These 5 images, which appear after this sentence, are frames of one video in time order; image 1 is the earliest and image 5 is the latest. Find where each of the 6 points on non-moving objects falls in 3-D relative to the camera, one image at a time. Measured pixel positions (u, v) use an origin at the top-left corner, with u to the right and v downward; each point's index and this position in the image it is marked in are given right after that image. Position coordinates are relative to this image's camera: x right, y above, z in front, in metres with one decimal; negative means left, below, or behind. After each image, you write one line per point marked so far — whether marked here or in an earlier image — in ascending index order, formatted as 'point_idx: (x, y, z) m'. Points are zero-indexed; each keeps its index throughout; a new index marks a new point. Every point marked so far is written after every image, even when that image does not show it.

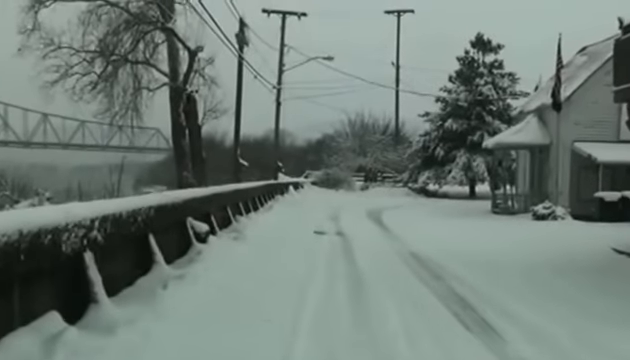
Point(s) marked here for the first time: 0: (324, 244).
0: (+0.2, -1.4, +19.3) m
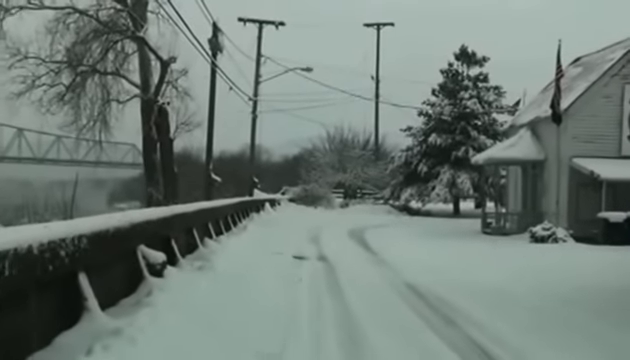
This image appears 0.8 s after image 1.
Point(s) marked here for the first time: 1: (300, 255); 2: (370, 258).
0: (-0.2, -1.8, +17.0) m
1: (-0.3, -1.6, +19.4) m
2: (+1.3, -1.8, +19.9) m
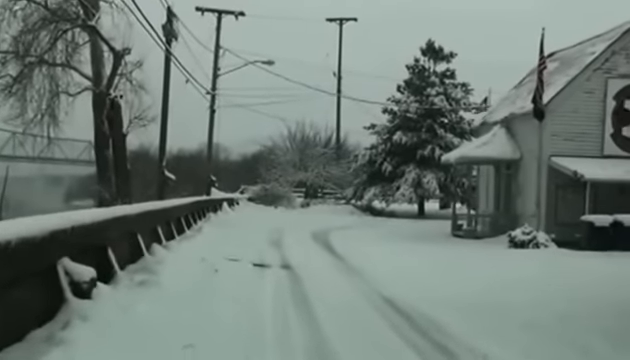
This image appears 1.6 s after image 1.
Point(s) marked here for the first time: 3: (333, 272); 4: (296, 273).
0: (-0.8, -1.7, +15.0) m
1: (-1.0, -1.6, +17.3) m
2: (+0.5, -1.7, +17.9) m
3: (+0.4, -1.7, +16.8) m
4: (-0.3, -1.7, +16.2) m
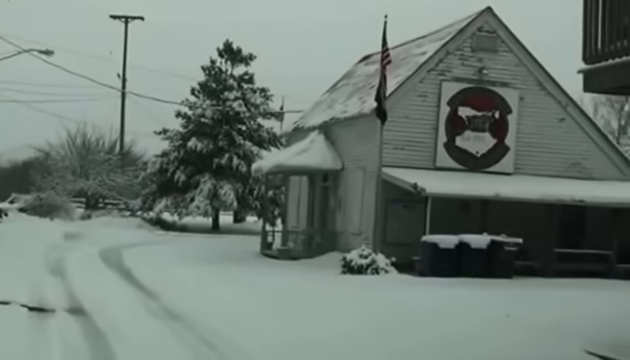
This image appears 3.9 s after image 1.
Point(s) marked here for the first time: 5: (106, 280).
0: (-3.1, -1.8, +10.2) m
1: (-3.8, -1.7, +12.4) m
2: (-2.5, -1.9, +13.4) m
3: (-2.4, -1.8, +12.2) m
4: (-2.9, -1.8, +11.4) m
5: (-4.4, -1.9, +18.7) m
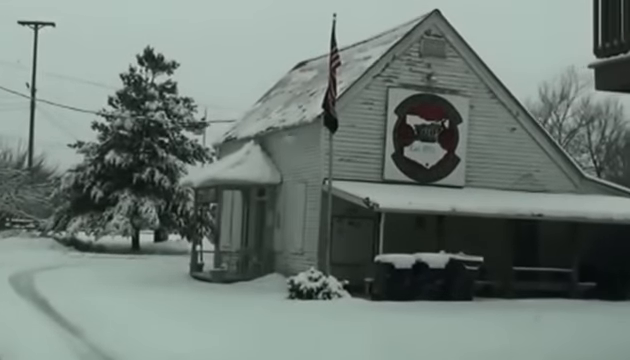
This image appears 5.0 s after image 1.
0: (-3.2, -1.9, +7.8) m
1: (-4.2, -1.9, +9.9) m
2: (-2.9, -2.1, +11.0) m
3: (-2.7, -2.0, +9.9) m
4: (-3.1, -2.0, +9.0) m
5: (-5.3, -2.2, +16.1) m
